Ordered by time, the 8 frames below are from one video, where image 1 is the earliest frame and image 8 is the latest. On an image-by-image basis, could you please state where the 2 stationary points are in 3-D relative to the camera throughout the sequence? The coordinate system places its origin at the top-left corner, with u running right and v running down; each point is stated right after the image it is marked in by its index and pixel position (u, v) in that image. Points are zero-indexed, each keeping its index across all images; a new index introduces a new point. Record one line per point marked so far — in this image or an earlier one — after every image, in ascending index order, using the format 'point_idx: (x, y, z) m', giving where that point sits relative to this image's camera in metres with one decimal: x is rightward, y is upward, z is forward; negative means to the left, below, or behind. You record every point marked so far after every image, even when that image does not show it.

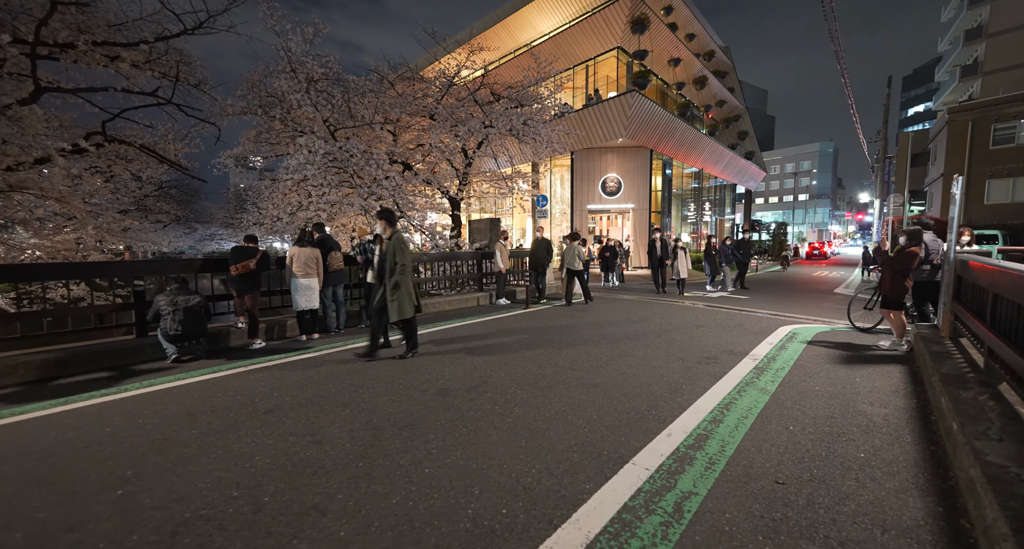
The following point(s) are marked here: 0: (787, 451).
0: (+1.9, -1.2, +2.8) m
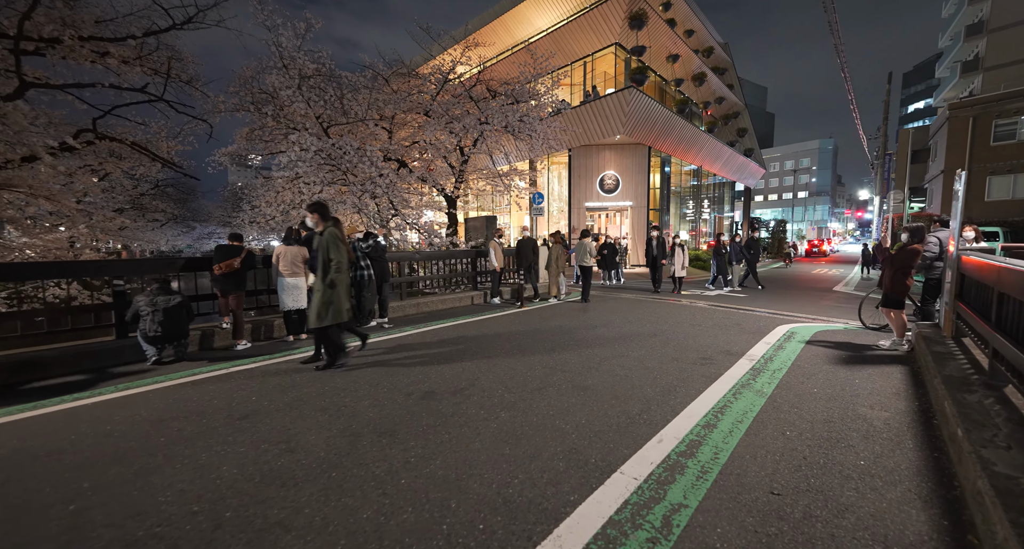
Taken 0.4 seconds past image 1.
0: (+1.8, -1.2, +2.7) m
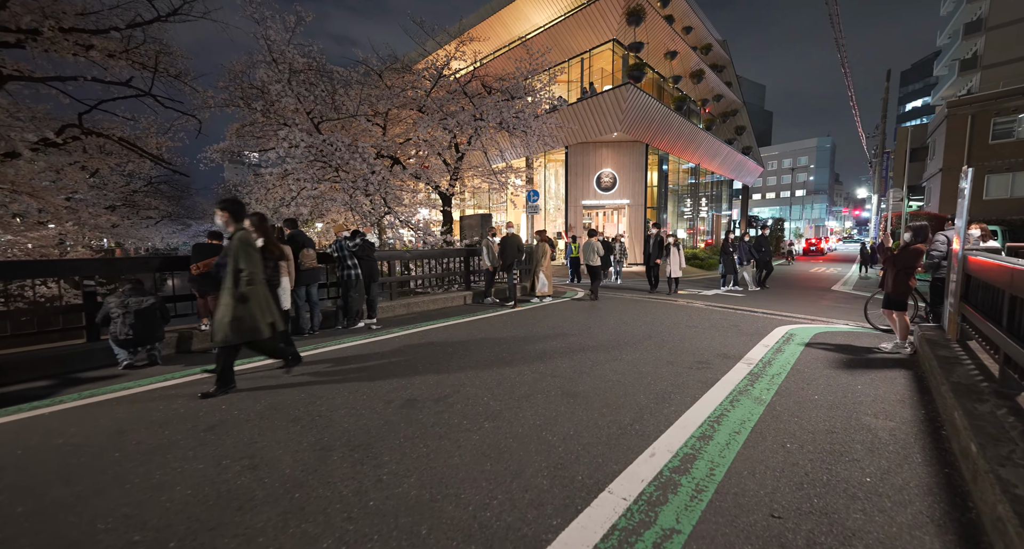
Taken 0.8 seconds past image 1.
0: (+1.7, -1.2, +2.5) m
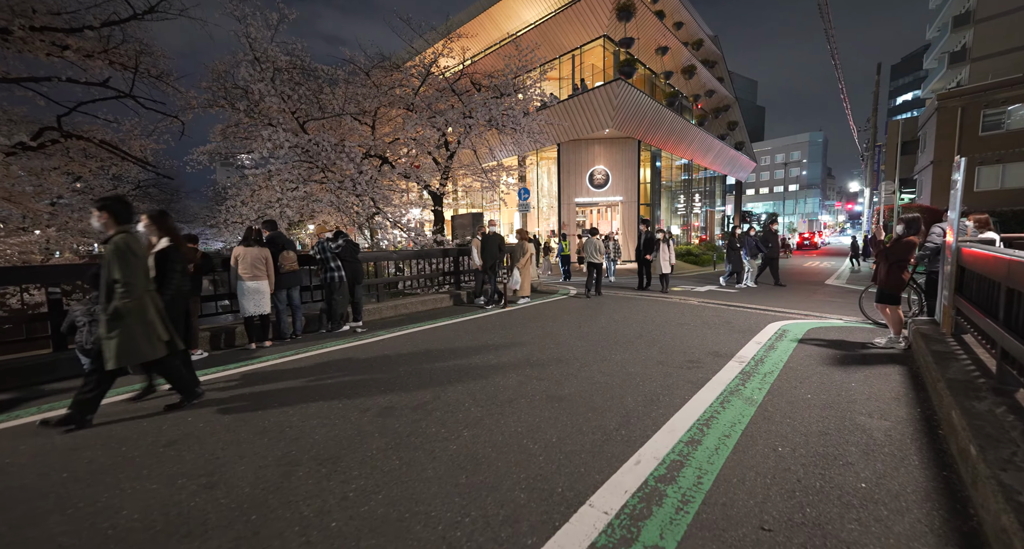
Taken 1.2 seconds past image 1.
0: (+1.5, -1.2, +2.4) m
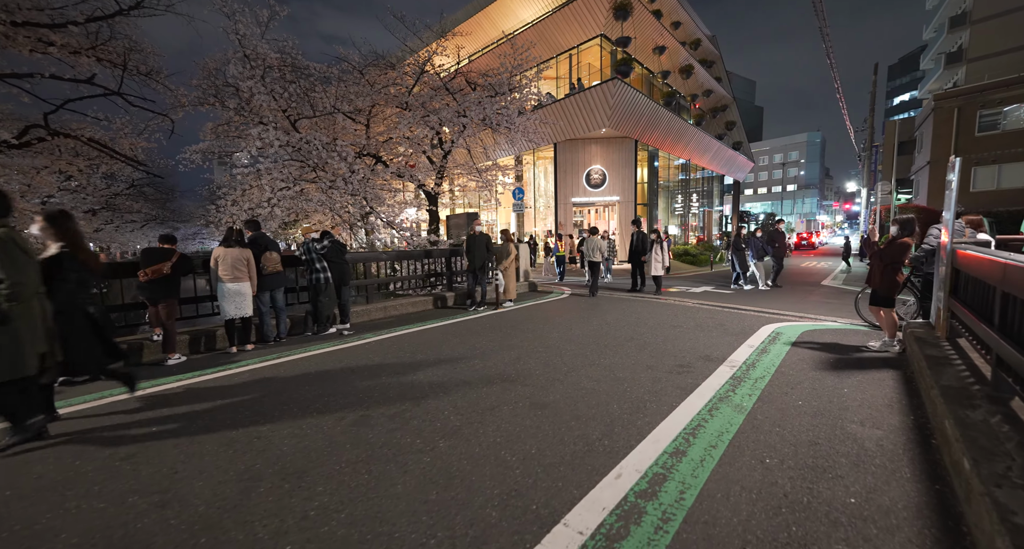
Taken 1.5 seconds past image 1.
0: (+1.4, -1.2, +2.2) m
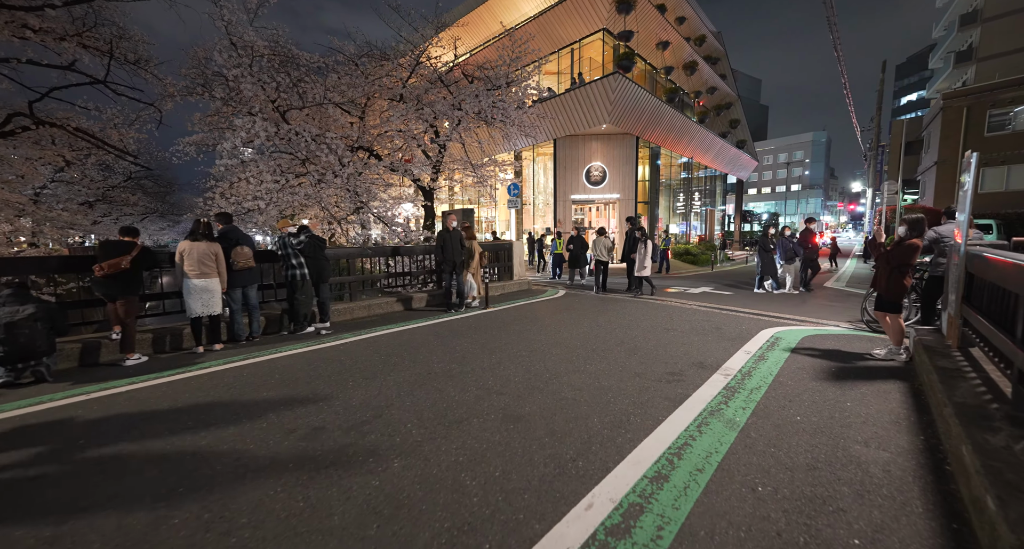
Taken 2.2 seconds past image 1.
0: (+1.2, -1.3, +2.0) m
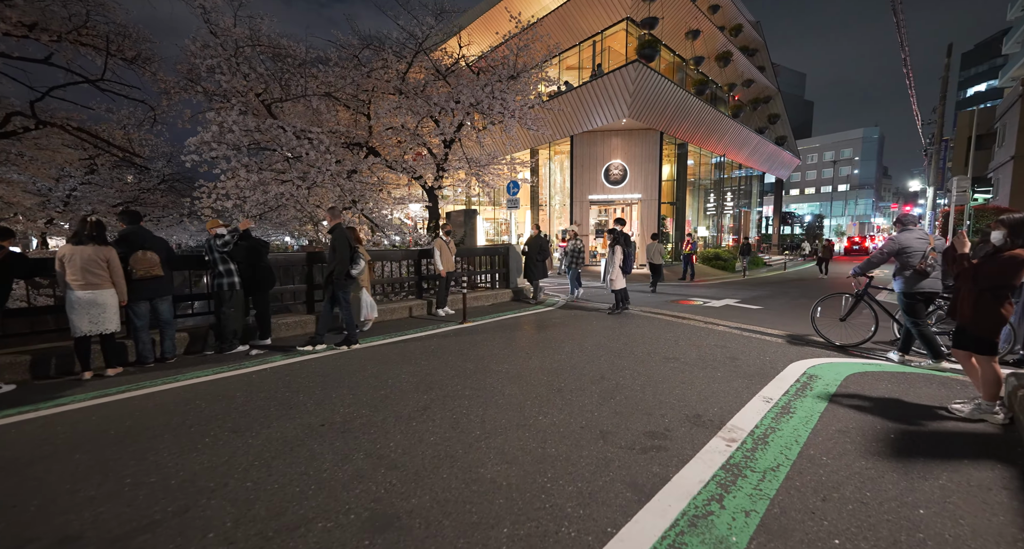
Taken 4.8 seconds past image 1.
0: (+0.4, -1.4, +0.8) m
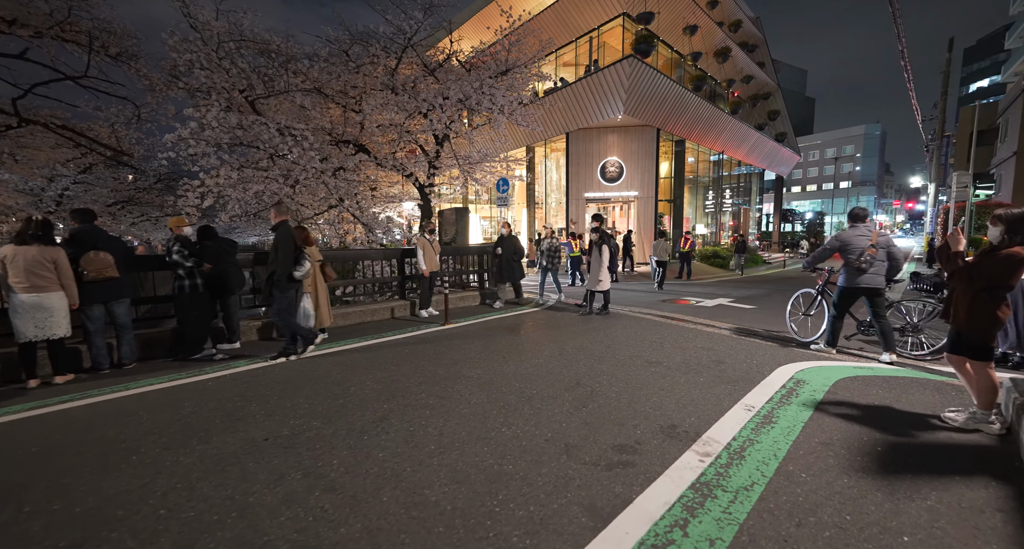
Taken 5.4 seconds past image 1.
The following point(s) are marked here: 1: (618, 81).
0: (+0.1, -1.4, +0.6) m
1: (+4.5, +8.1, +16.9) m
